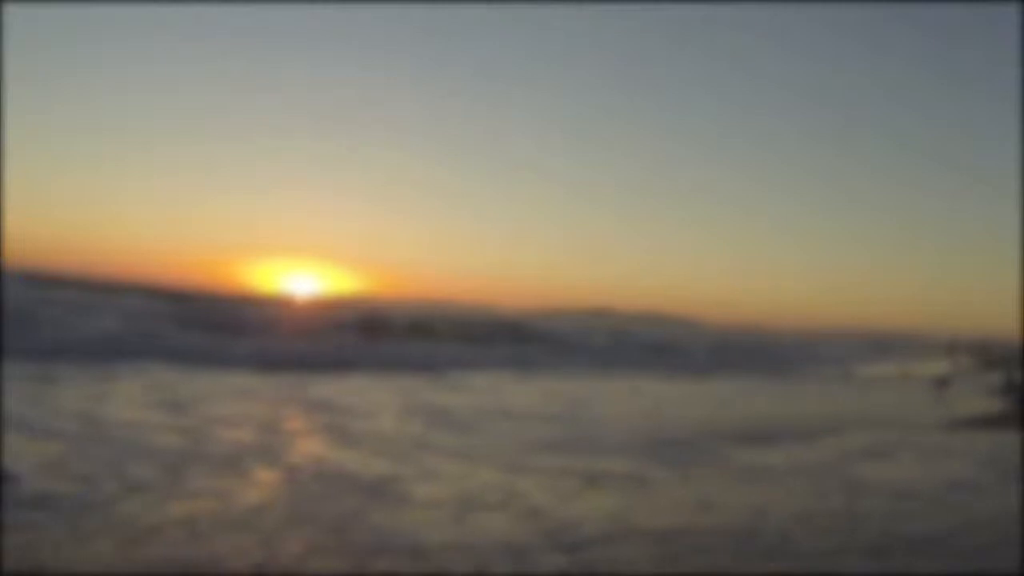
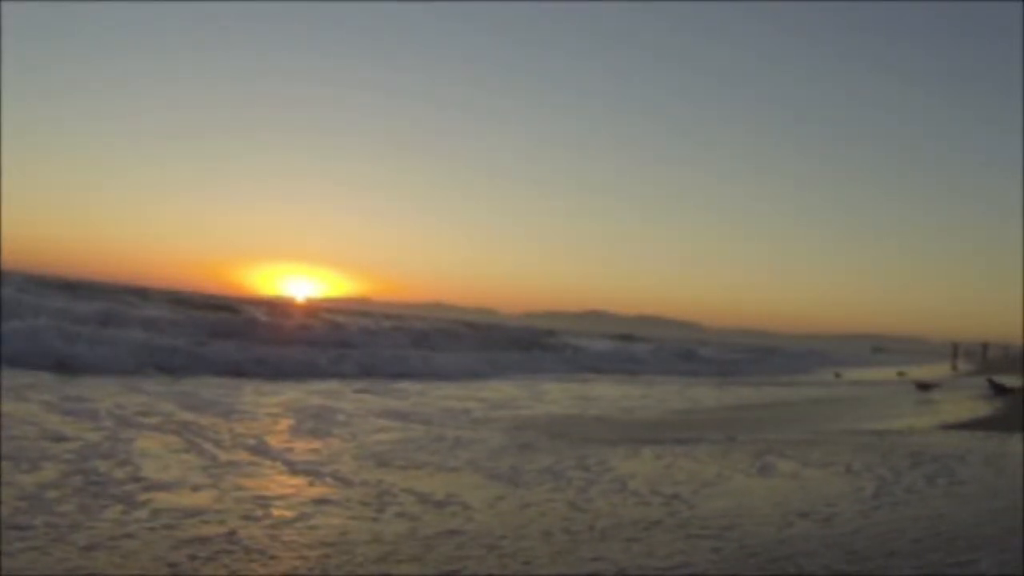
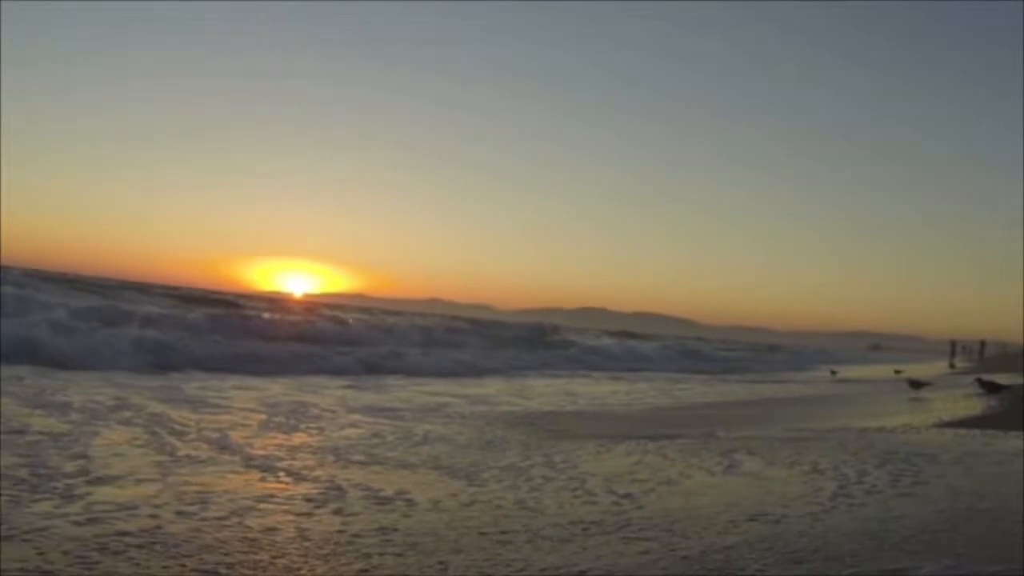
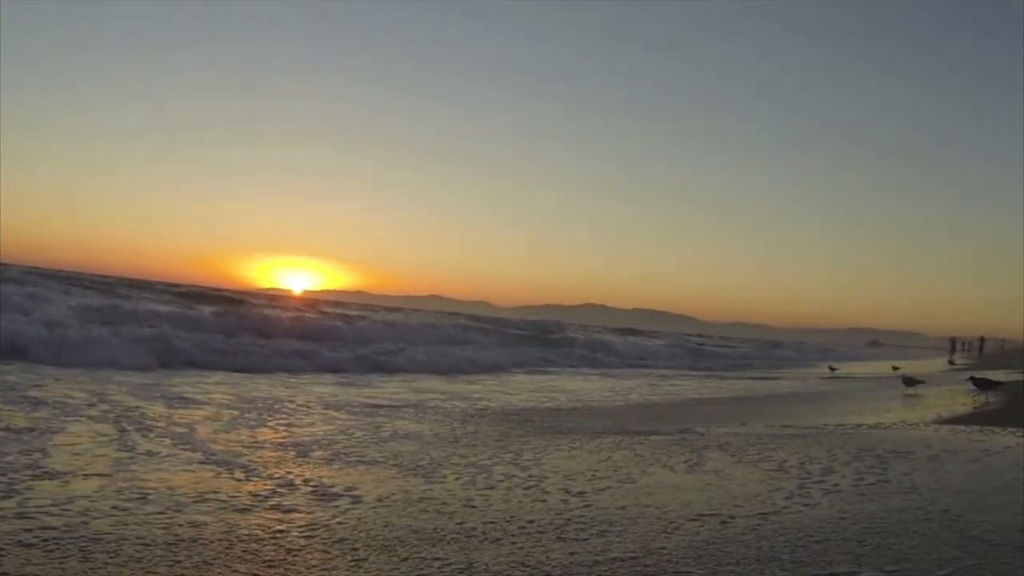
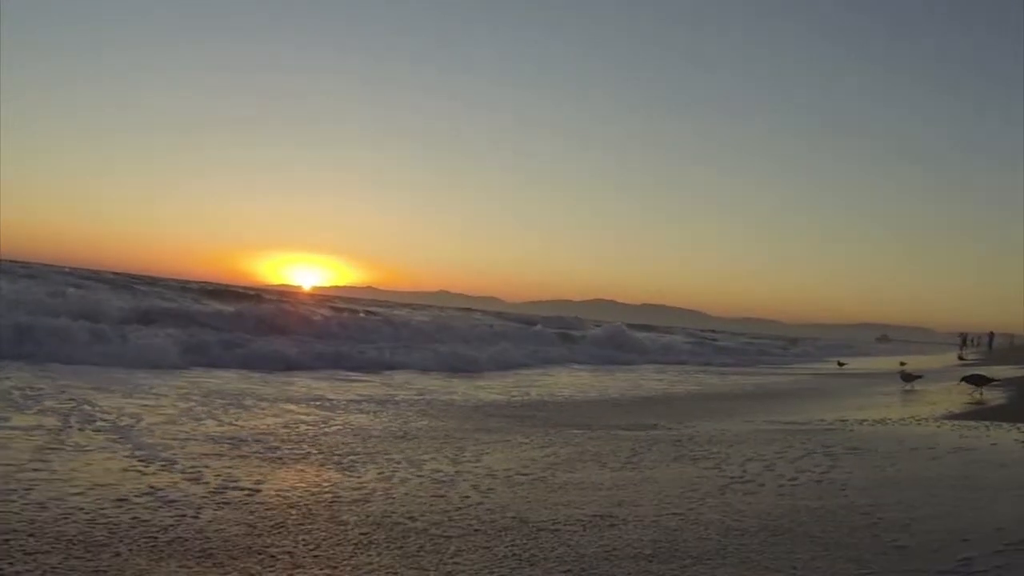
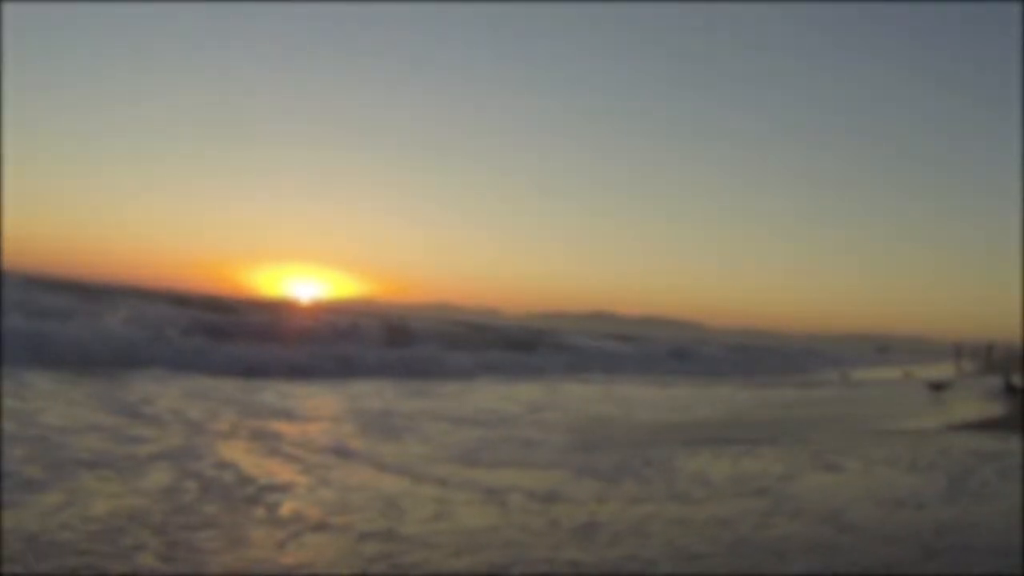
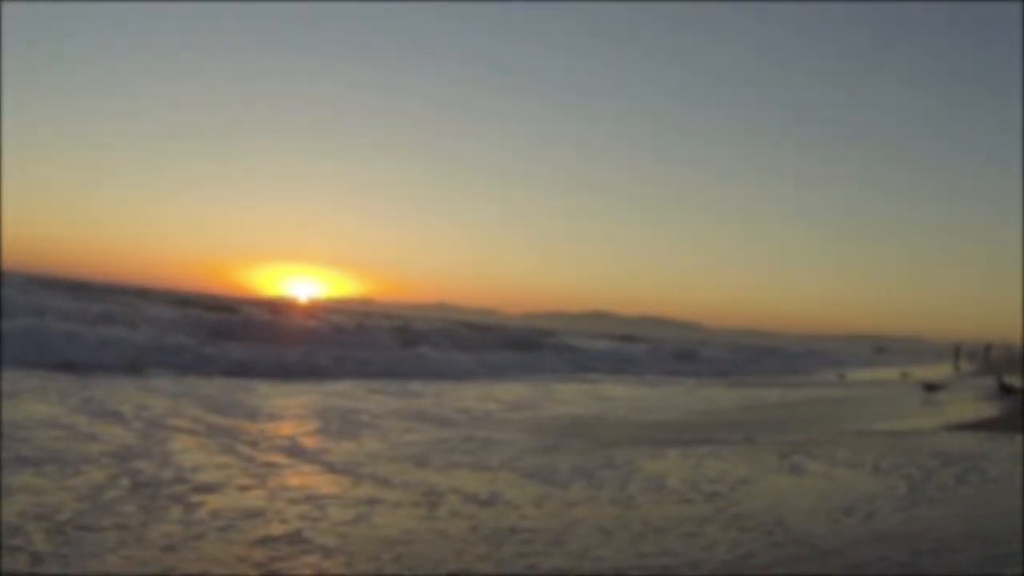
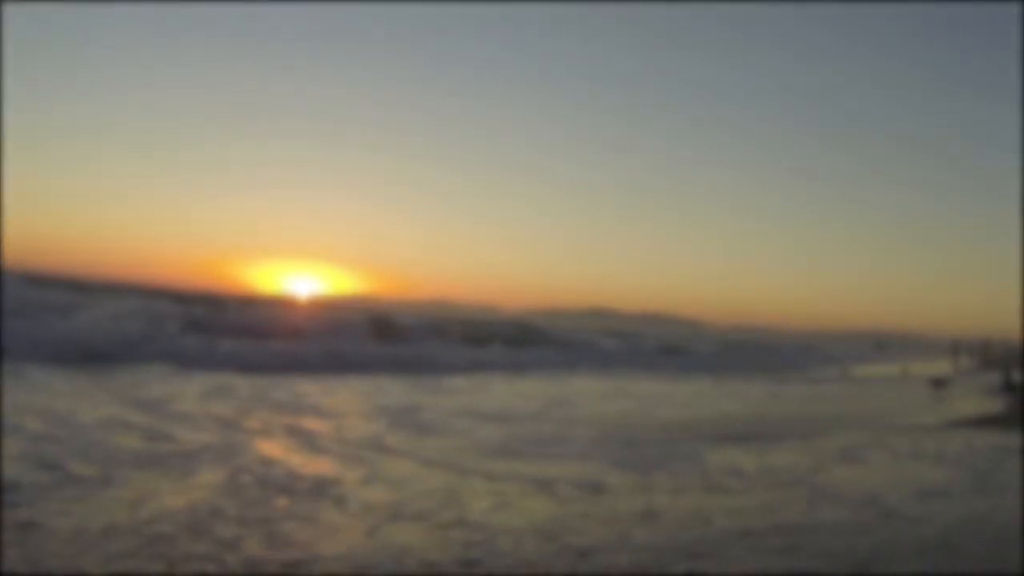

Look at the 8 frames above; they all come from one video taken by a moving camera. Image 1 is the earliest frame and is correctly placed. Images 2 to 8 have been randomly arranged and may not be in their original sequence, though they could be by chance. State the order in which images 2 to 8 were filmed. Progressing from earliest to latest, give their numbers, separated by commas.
8, 6, 7, 2, 3, 4, 5
